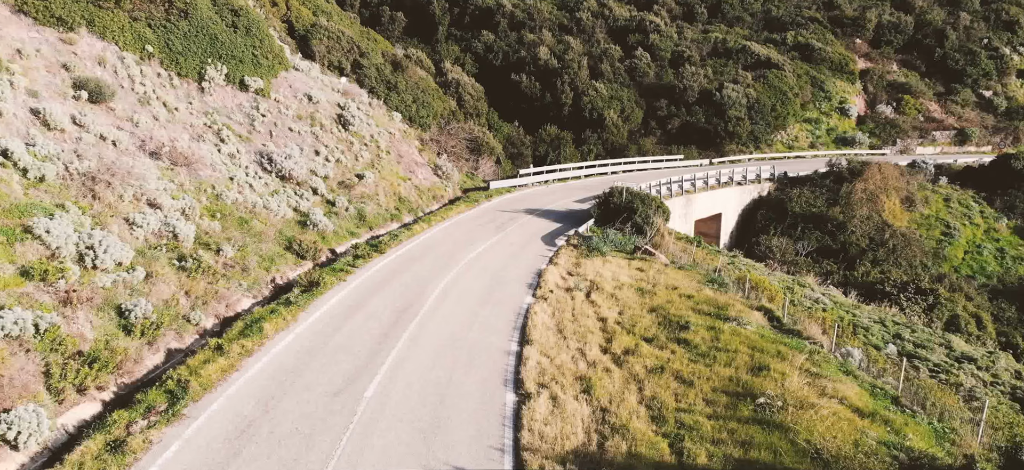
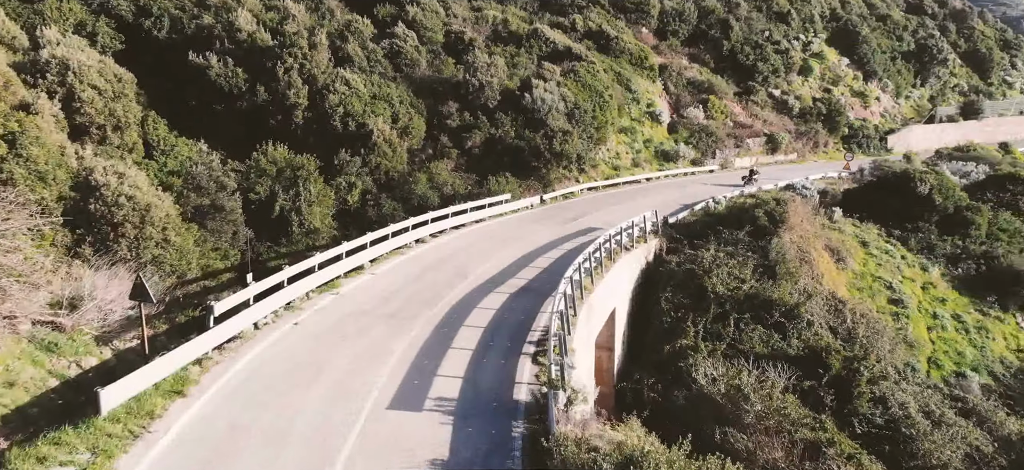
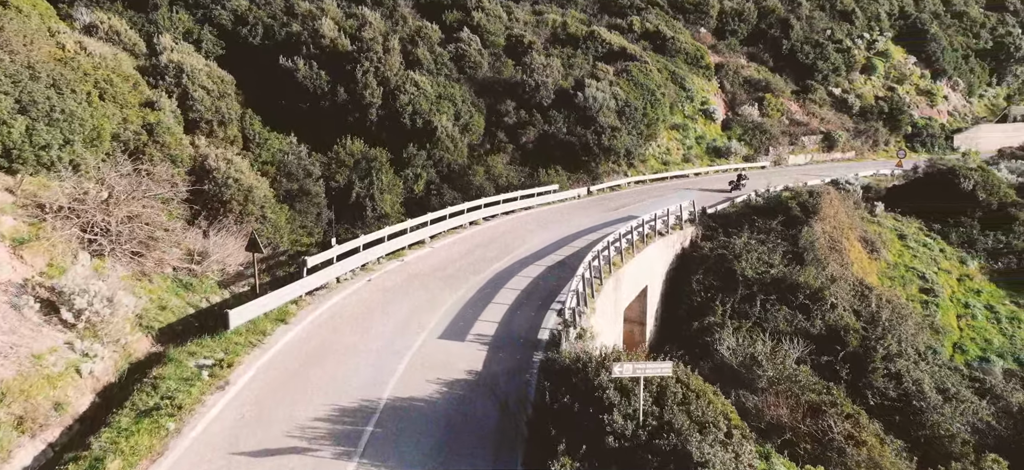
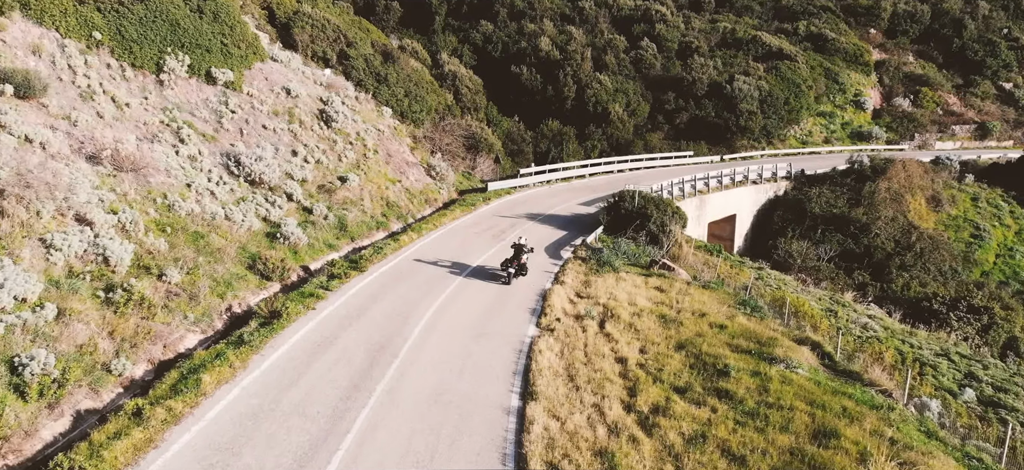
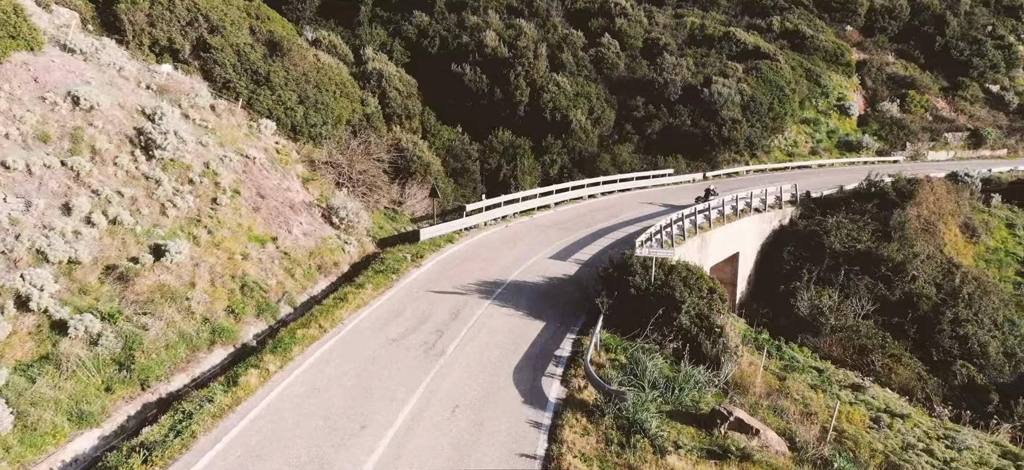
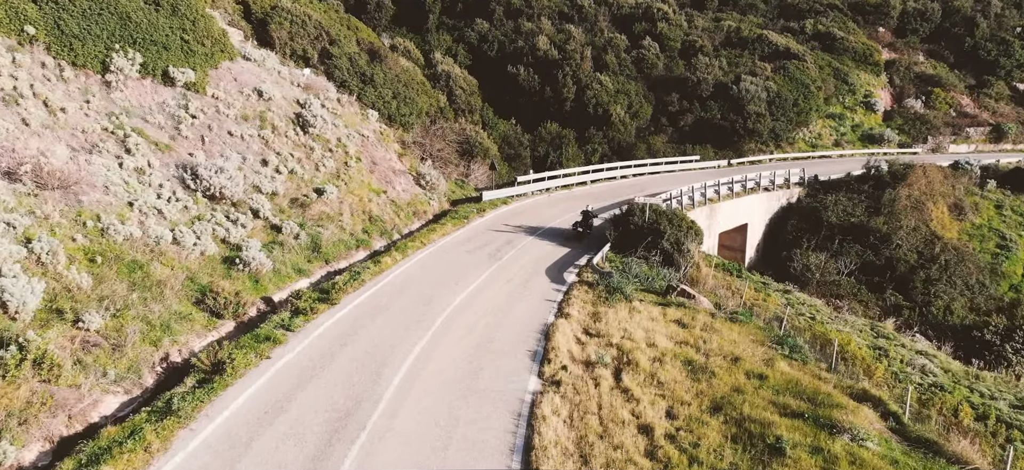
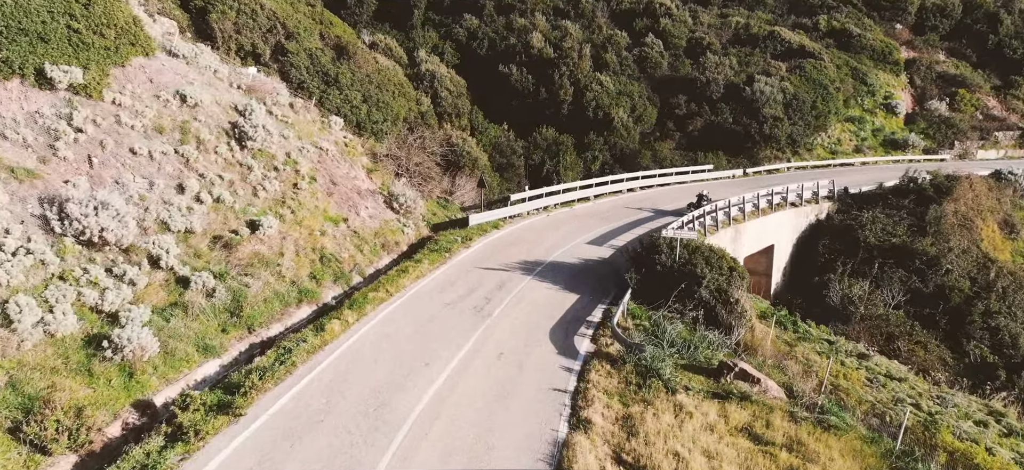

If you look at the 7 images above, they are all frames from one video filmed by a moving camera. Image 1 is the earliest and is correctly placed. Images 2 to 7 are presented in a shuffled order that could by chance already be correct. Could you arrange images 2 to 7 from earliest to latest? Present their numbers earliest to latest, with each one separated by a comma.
4, 6, 7, 5, 3, 2
